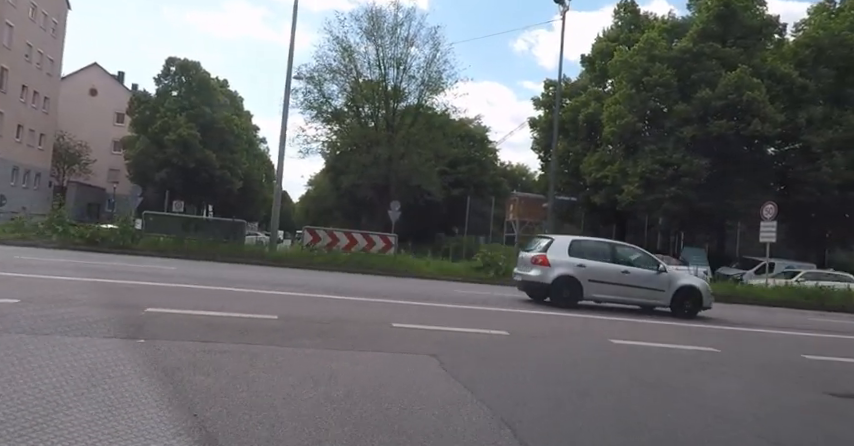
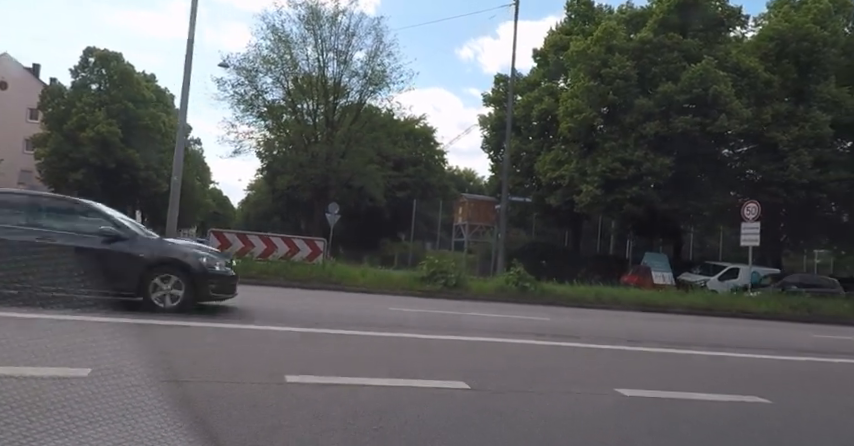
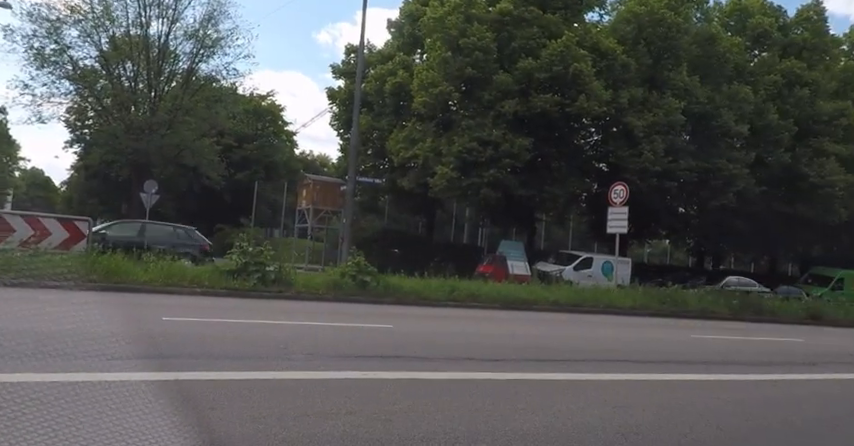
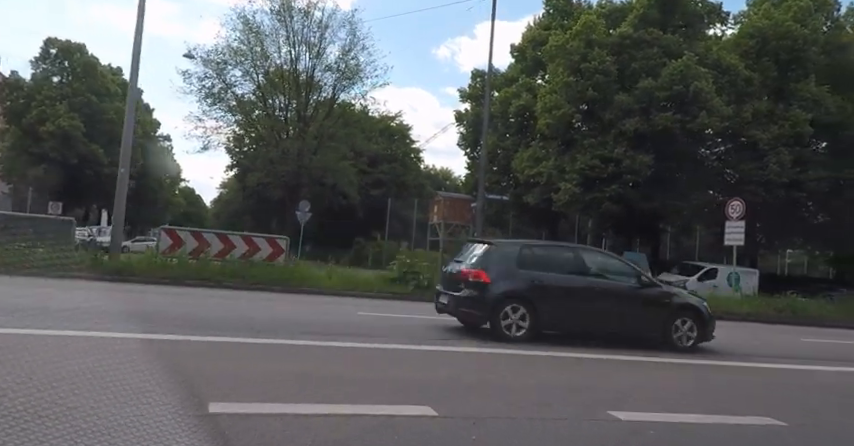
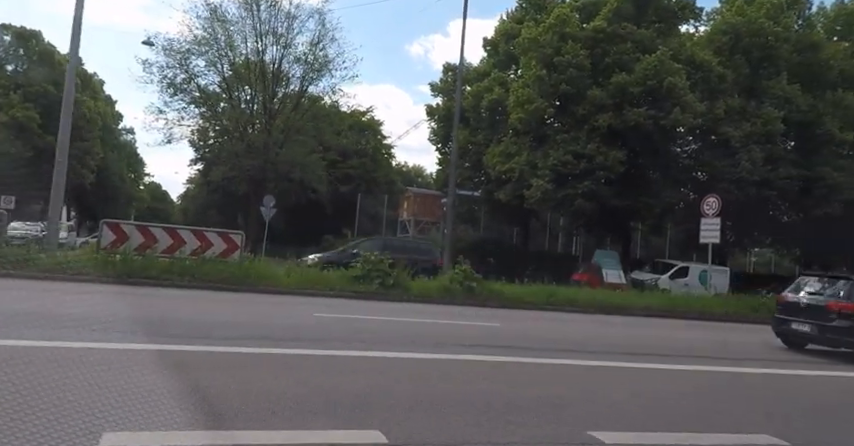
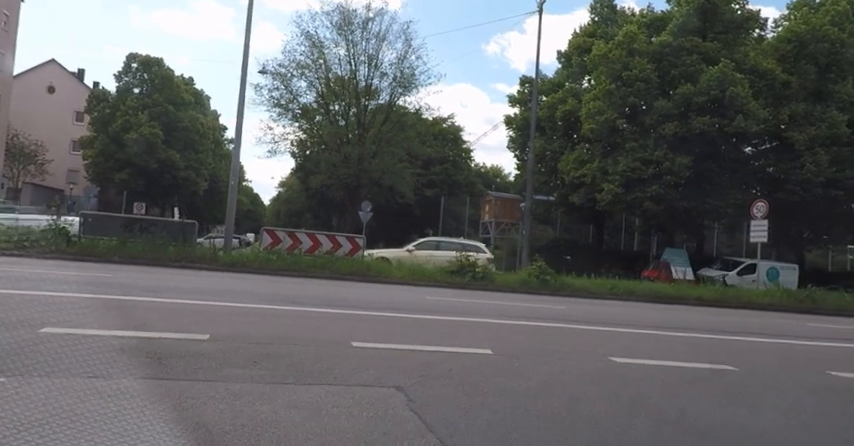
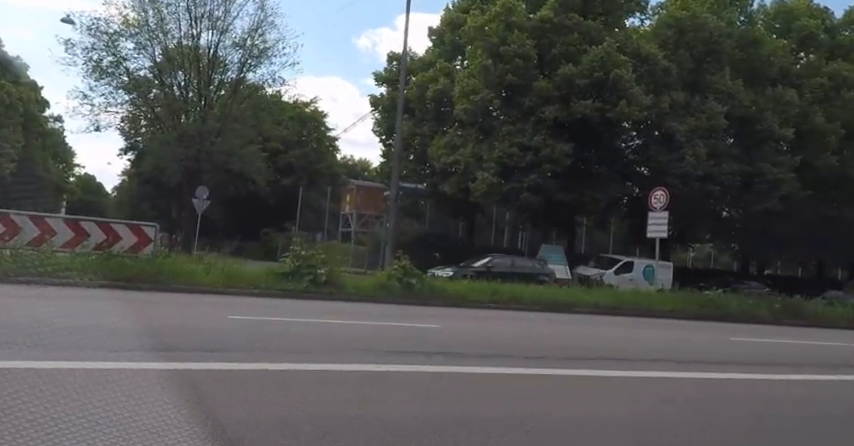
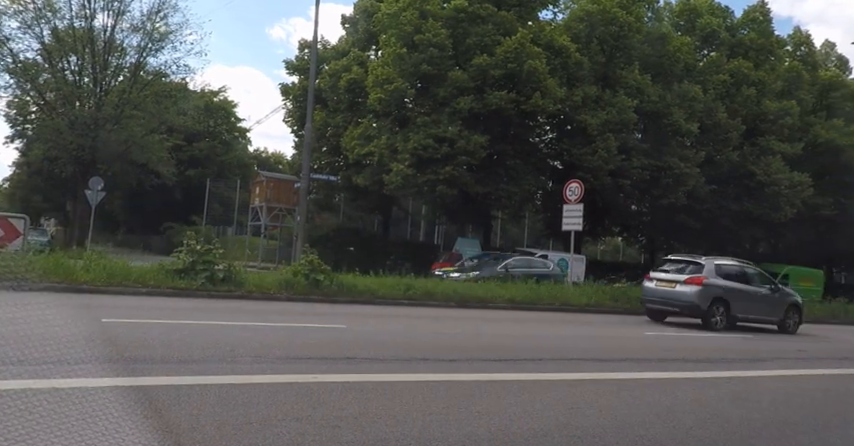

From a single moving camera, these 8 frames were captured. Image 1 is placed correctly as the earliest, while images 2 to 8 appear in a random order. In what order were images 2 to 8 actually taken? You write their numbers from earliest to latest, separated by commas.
6, 2, 4, 5, 7, 3, 8
